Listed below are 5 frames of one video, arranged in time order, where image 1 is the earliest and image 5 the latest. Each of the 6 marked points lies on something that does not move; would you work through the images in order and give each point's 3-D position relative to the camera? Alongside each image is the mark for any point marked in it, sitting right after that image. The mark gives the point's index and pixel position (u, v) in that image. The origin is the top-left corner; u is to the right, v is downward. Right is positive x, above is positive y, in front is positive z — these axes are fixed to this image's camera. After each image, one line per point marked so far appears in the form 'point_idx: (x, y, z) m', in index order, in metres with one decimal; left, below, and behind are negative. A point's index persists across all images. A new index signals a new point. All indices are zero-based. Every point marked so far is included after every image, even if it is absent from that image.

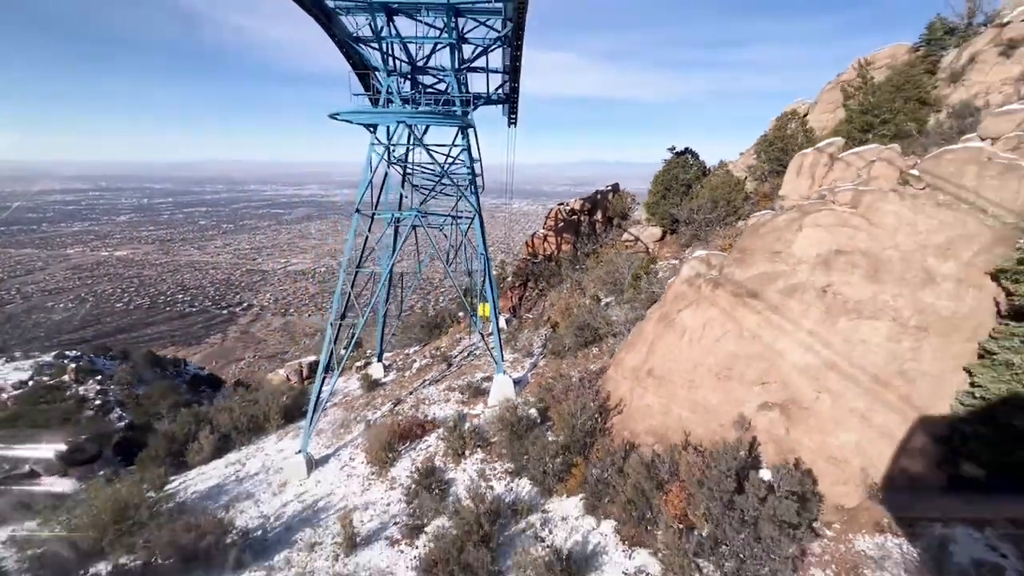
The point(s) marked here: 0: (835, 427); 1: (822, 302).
0: (+2.8, -1.2, +4.1) m
1: (+2.8, -0.1, +4.4) m
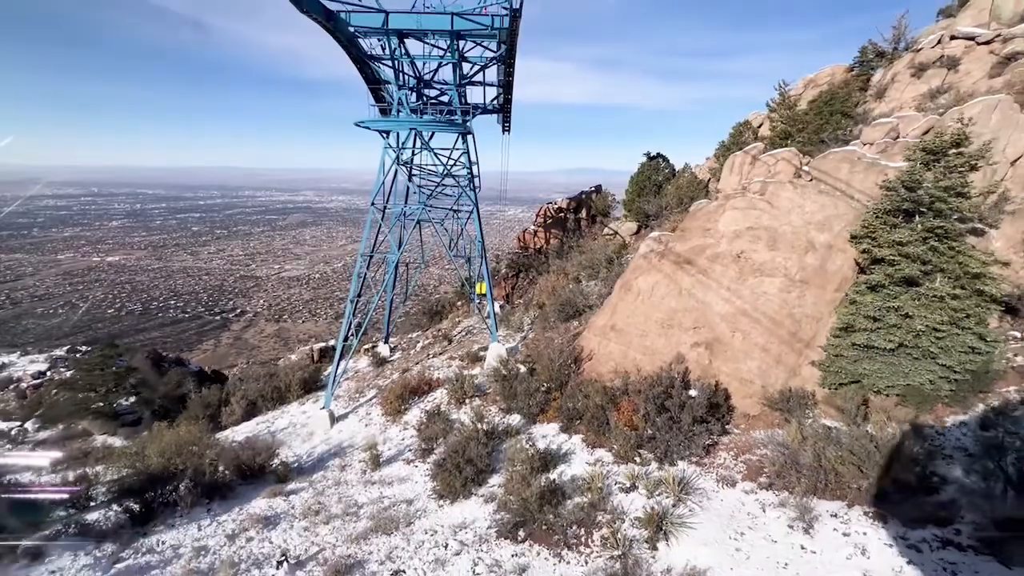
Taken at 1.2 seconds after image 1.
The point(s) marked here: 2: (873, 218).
0: (+2.7, -0.8, +5.6) m
1: (+2.7, +0.3, +5.8) m
2: (+3.8, +0.8, +5.1) m
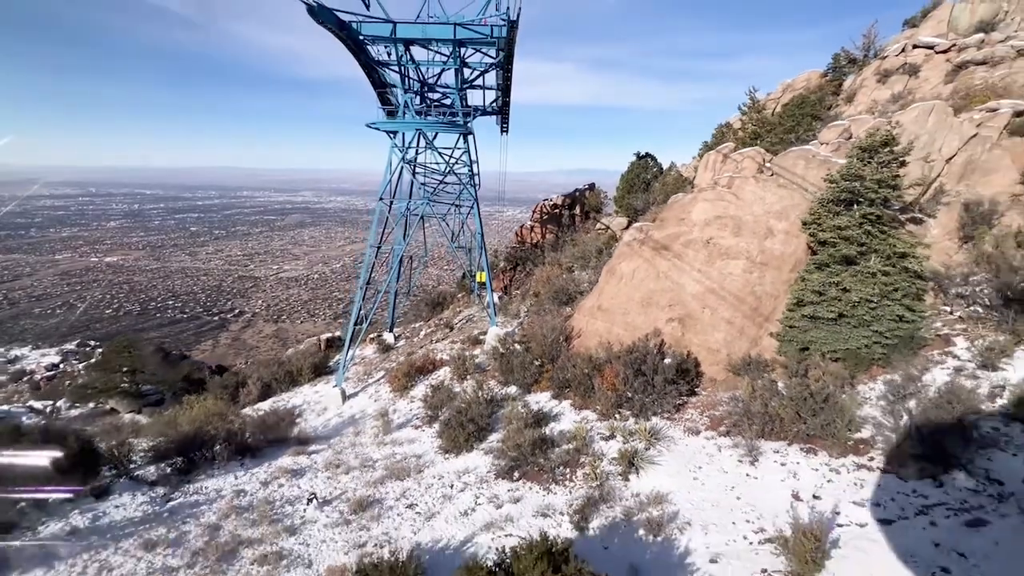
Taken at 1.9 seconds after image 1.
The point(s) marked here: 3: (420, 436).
0: (+2.6, -0.6, +6.4) m
1: (+2.7, +0.5, +6.6) m
2: (+3.8, +1.0, +5.9) m
3: (-1.3, -2.1, +6.9) m
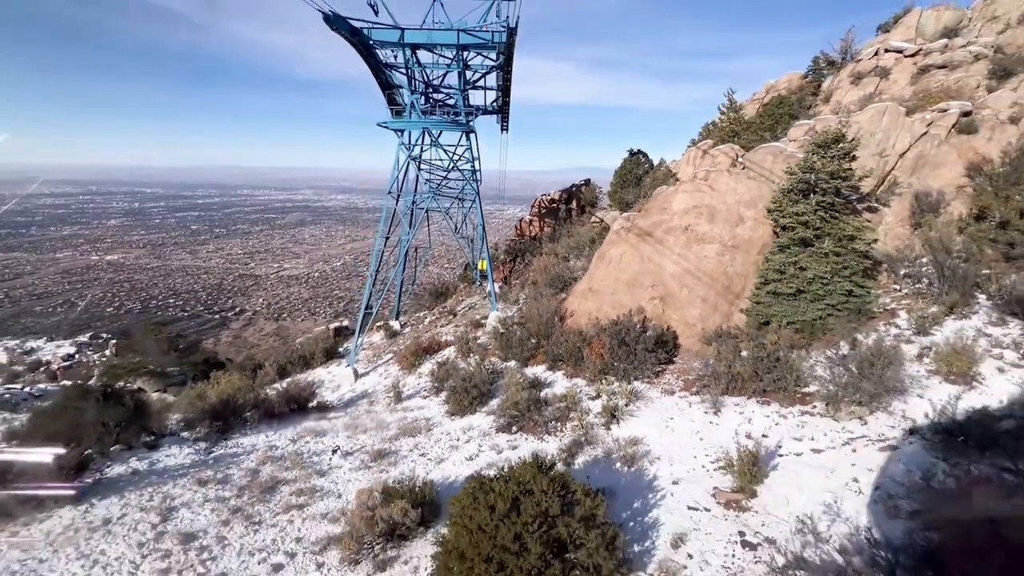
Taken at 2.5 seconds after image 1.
0: (+2.6, -0.3, +7.1) m
1: (+2.7, +0.8, +7.4) m
2: (+3.8, +1.3, +6.7) m
3: (-1.3, -1.9, +7.7) m
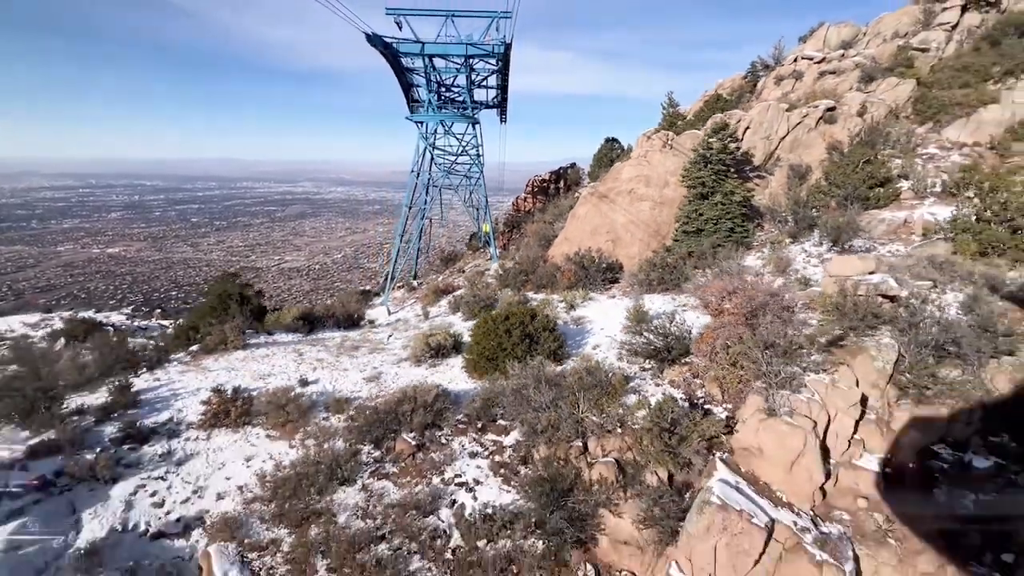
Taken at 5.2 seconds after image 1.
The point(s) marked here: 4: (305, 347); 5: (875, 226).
0: (+2.5, +0.9, +10.2) m
1: (+2.6, +2.0, +10.5) m
2: (+3.7, +2.5, +9.7) m
3: (-1.4, -0.7, +10.8) m
4: (-3.6, -1.0, +8.4) m
5: (+6.3, +1.1, +8.3) m
